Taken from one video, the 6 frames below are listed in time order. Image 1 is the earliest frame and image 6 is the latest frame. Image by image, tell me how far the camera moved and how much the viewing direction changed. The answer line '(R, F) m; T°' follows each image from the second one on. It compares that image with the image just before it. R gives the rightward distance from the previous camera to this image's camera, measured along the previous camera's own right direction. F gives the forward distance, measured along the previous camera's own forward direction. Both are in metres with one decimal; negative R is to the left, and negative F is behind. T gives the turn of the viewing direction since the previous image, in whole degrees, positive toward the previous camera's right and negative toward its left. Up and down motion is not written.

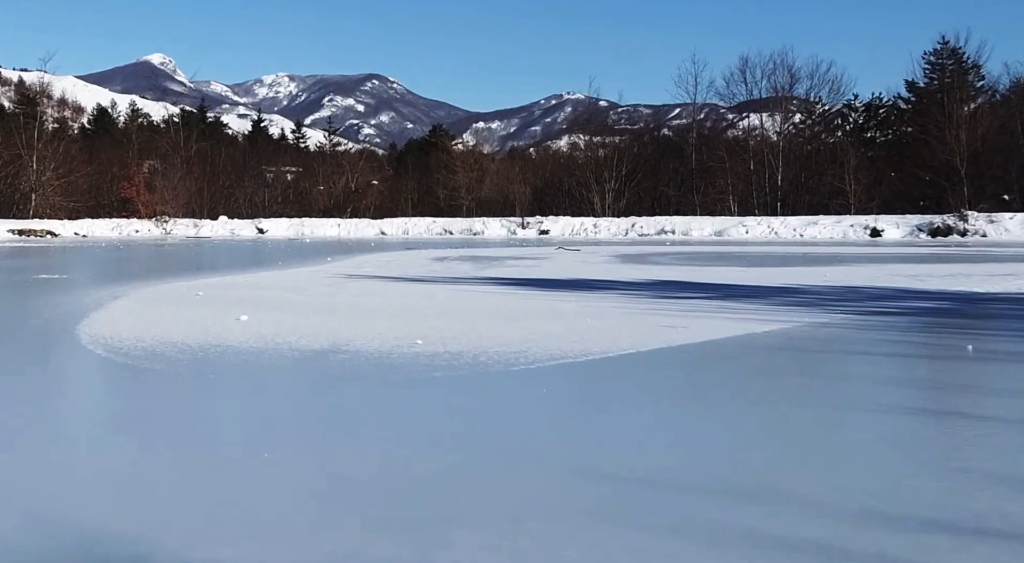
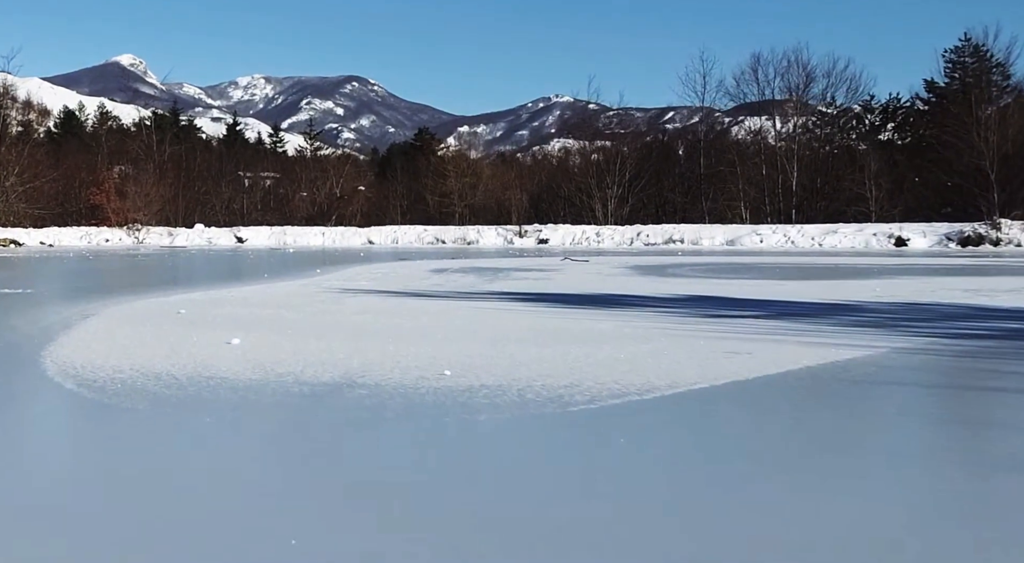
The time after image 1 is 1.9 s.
(-0.6, +1.6) m; +1°
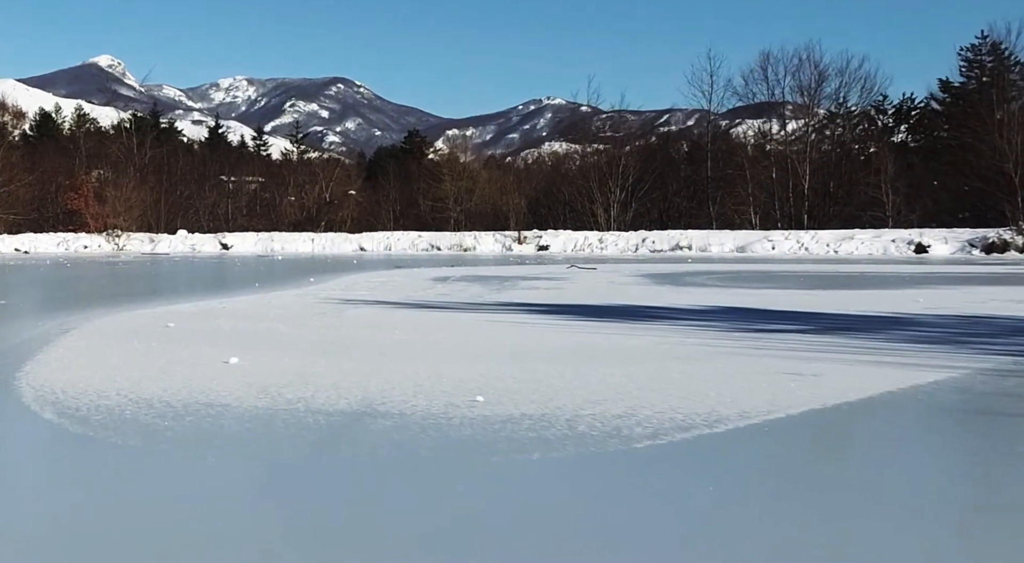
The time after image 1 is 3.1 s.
(-0.4, +1.1) m; +1°
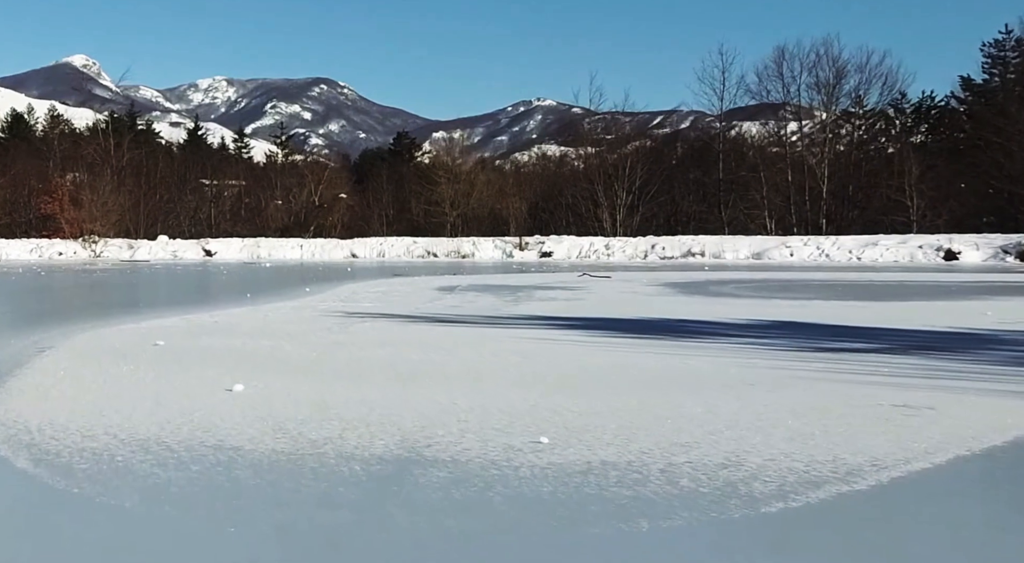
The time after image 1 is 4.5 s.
(-0.5, +1.3) m; +1°
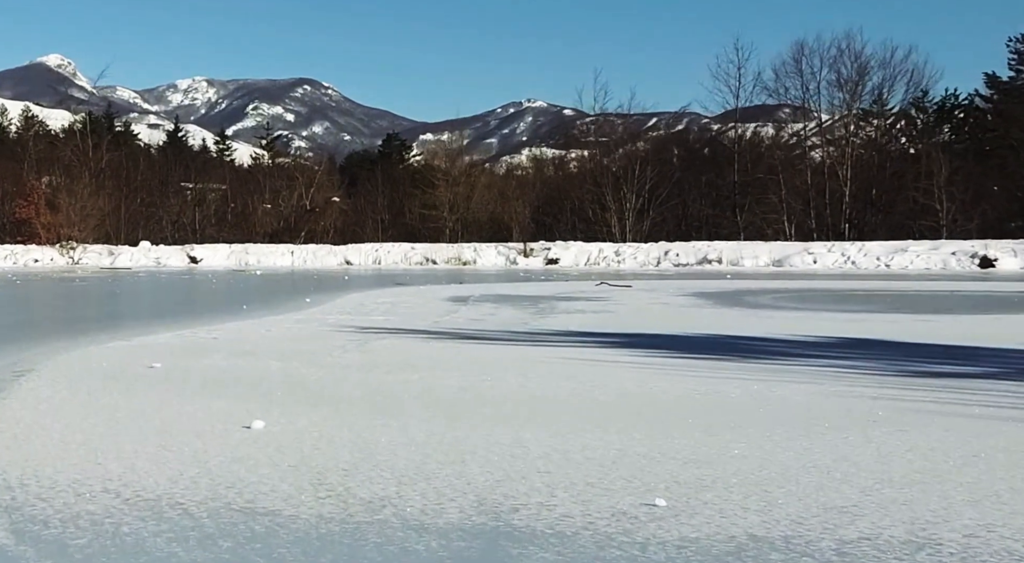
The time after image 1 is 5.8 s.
(-0.6, +1.4) m; +1°
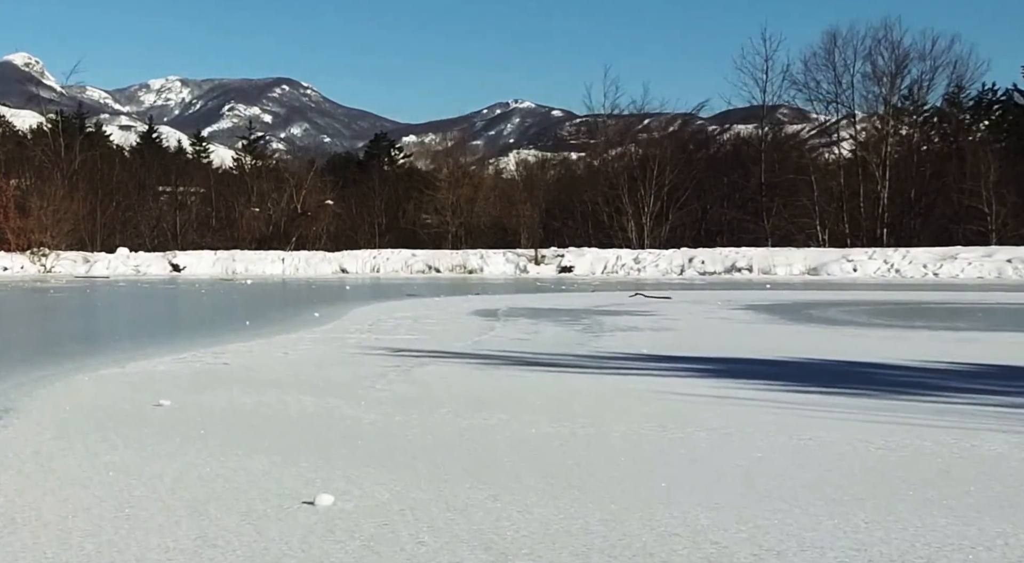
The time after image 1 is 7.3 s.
(-0.8, +1.8) m; +2°
